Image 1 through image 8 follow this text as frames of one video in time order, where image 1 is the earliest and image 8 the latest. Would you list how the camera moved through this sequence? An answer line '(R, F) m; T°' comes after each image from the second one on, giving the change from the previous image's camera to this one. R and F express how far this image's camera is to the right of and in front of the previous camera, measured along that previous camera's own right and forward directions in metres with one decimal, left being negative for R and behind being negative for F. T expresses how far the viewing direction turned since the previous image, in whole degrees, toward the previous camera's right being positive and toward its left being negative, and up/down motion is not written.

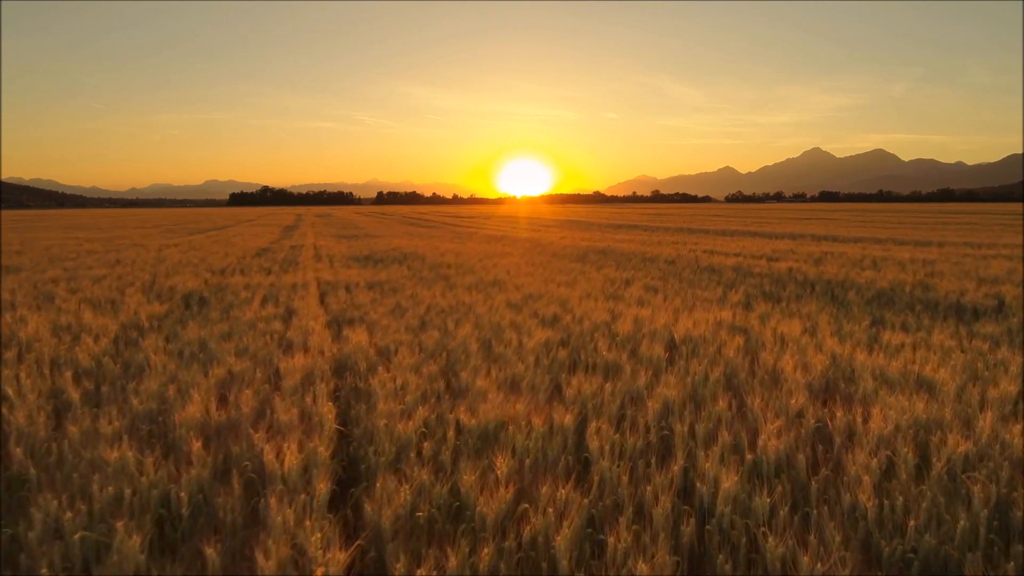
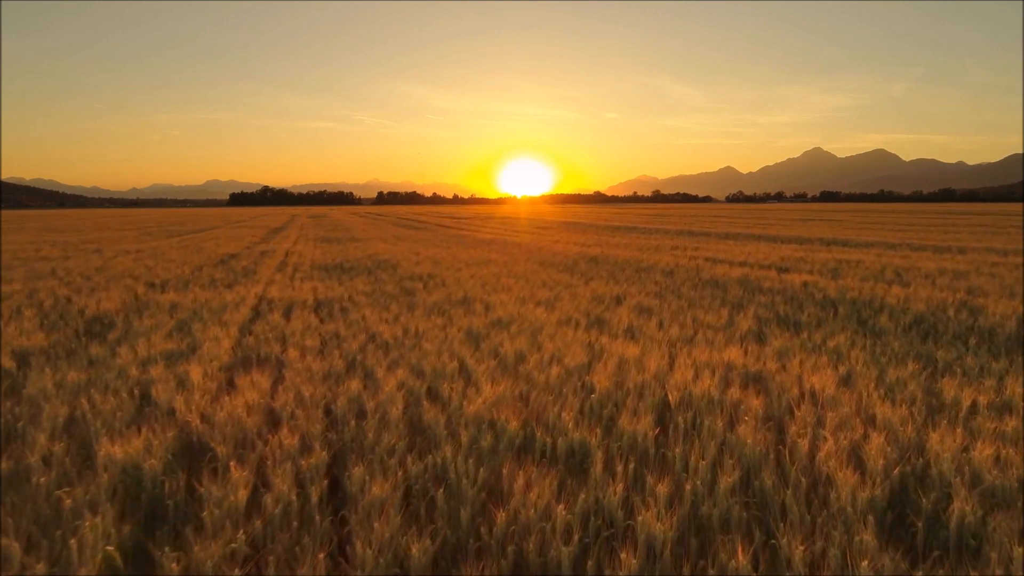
(+0.4, +1.0) m; 0°
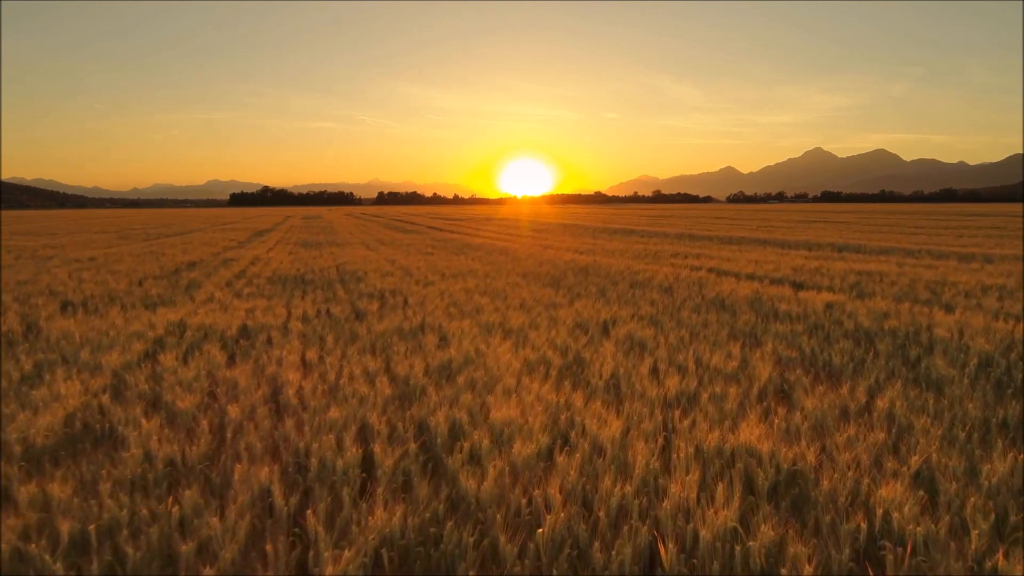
(+0.4, +1.0) m; 0°
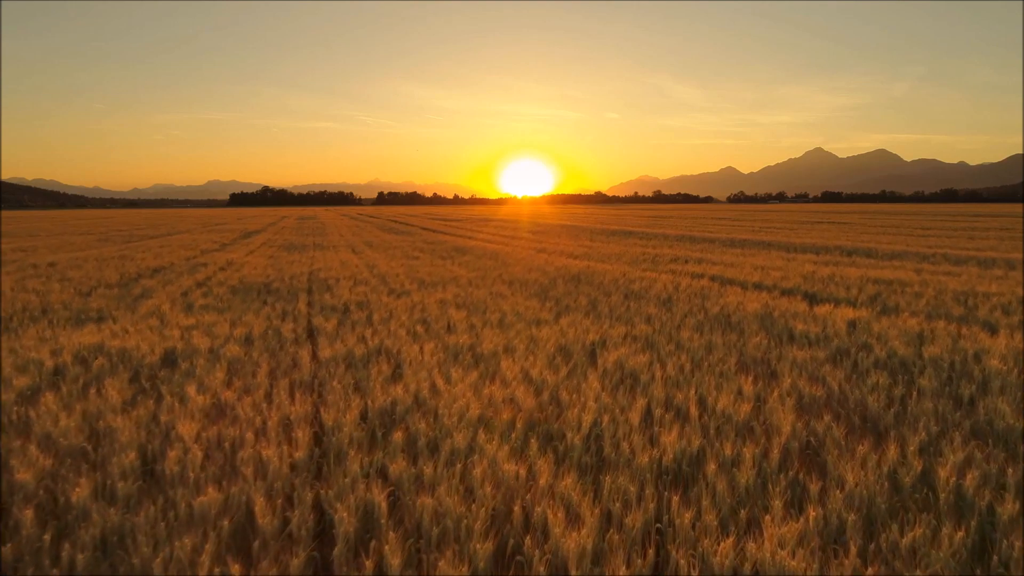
(+0.3, +0.7) m; 0°
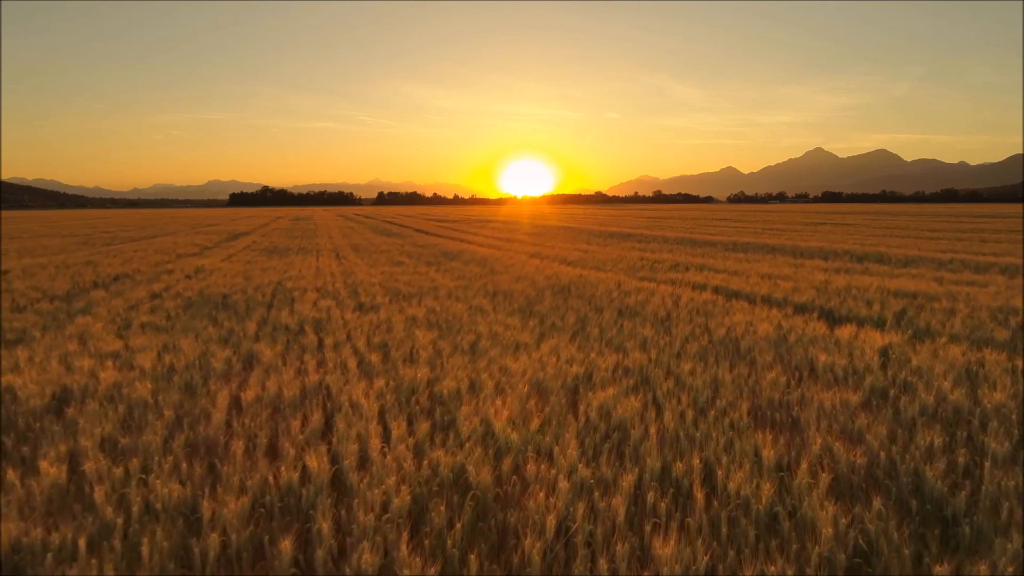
(+0.3, +0.8) m; 0°
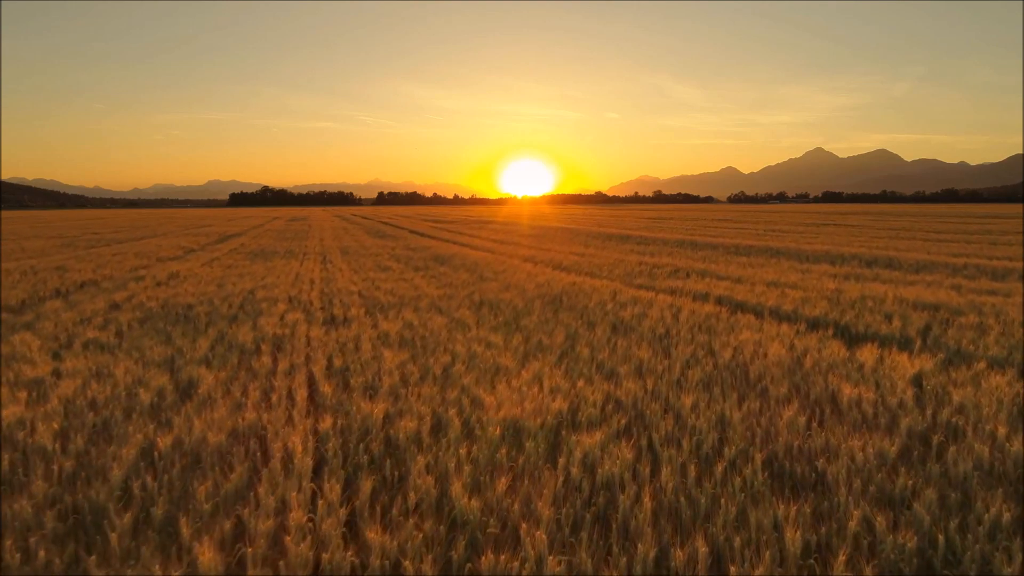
(+0.2, +0.6) m; 0°
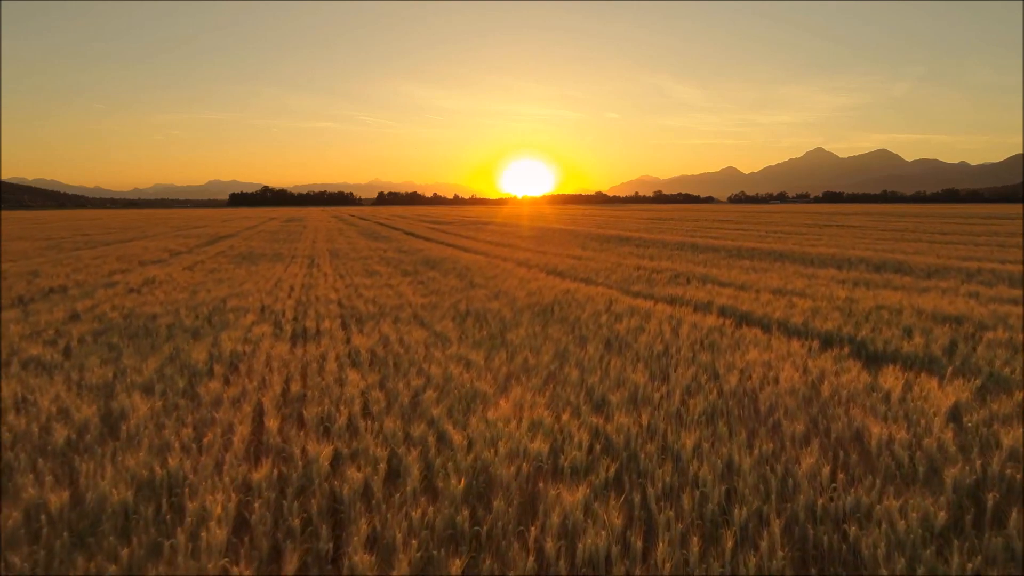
(+0.2, +0.5) m; 0°
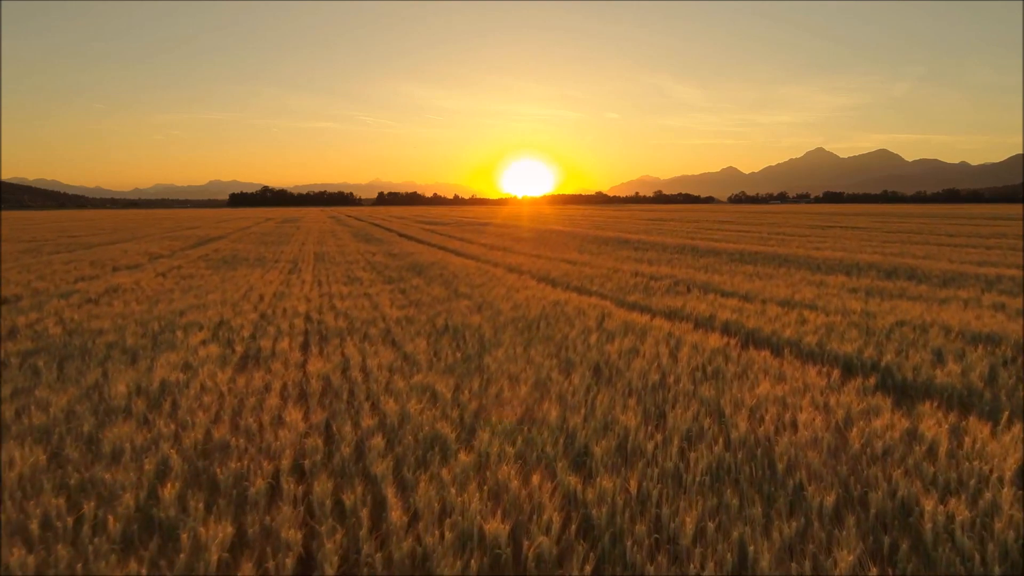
(+0.3, +0.6) m; 0°
